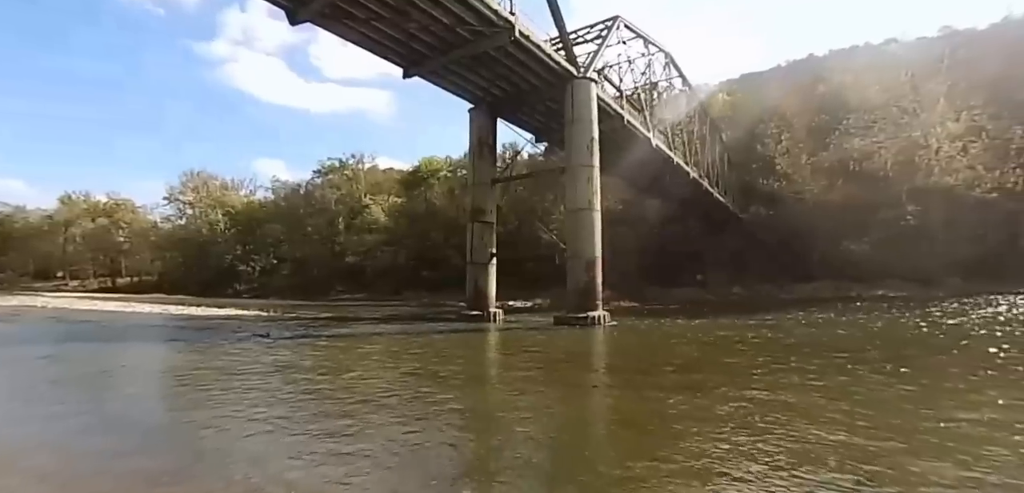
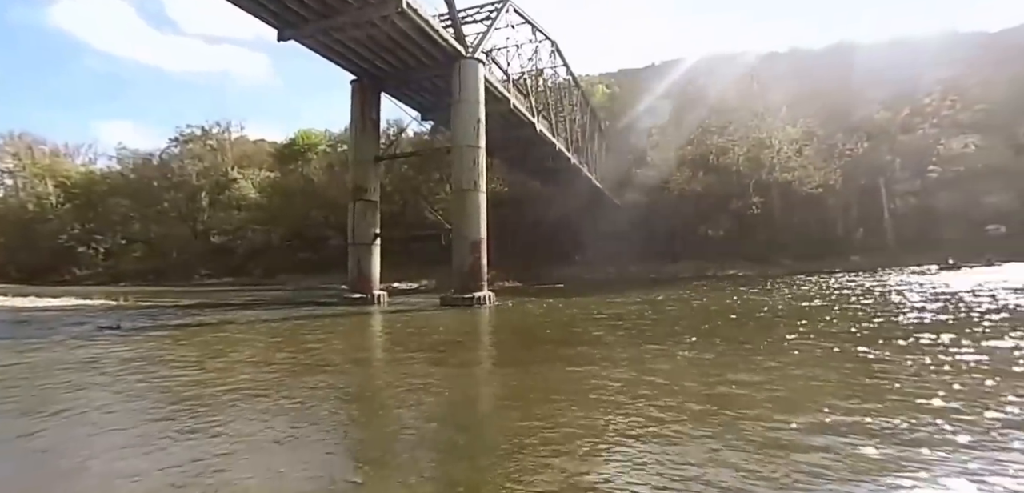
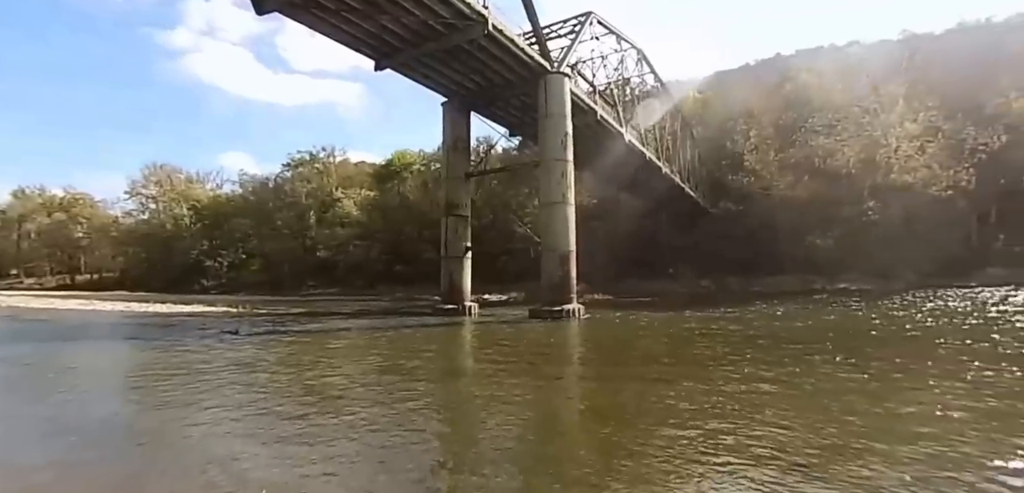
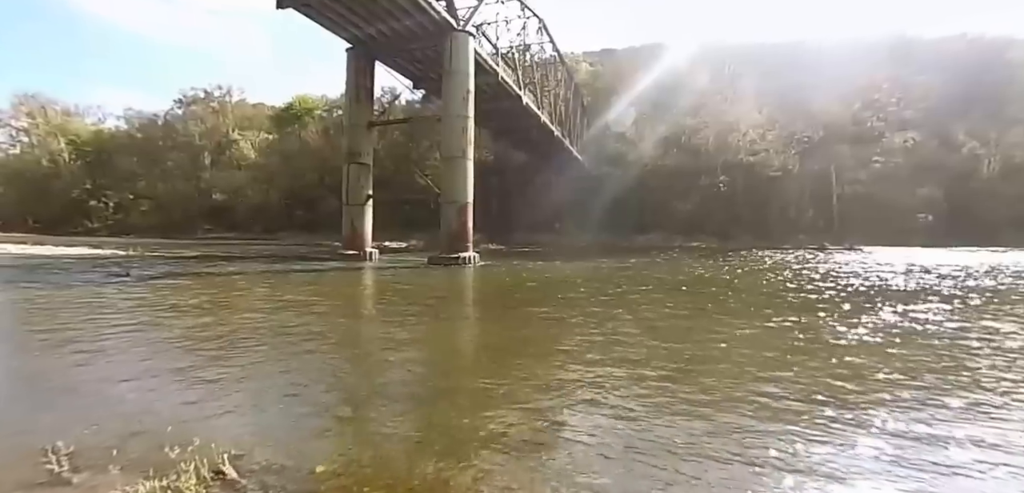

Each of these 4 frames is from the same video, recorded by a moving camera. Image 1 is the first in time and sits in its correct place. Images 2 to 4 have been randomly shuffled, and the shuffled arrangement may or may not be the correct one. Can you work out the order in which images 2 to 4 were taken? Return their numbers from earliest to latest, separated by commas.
3, 2, 4
